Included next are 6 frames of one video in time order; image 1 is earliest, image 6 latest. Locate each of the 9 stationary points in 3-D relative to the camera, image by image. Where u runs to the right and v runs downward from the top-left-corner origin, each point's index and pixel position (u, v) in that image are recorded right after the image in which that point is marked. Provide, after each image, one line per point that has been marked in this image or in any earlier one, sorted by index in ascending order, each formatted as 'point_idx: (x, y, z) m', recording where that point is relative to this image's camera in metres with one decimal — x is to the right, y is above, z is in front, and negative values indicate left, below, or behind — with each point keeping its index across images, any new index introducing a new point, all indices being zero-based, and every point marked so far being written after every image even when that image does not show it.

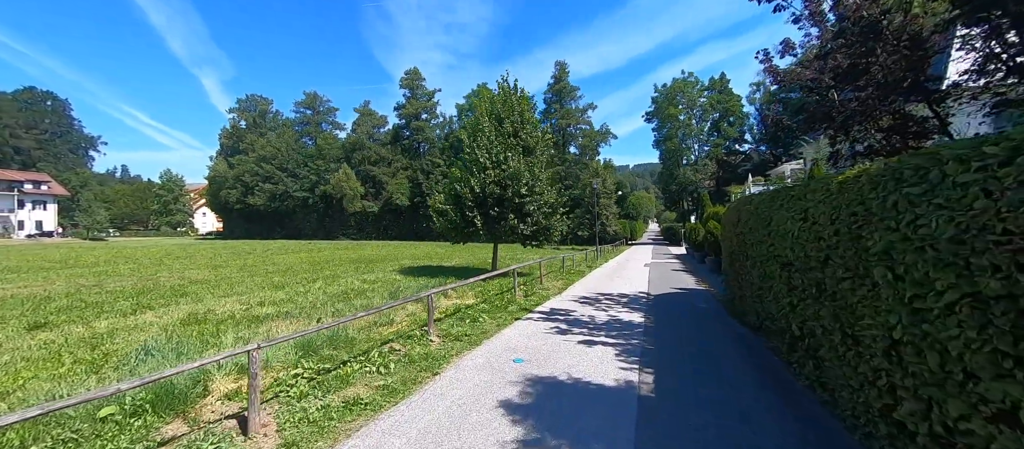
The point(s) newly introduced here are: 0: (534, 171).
0: (+0.7, +1.7, +12.9) m
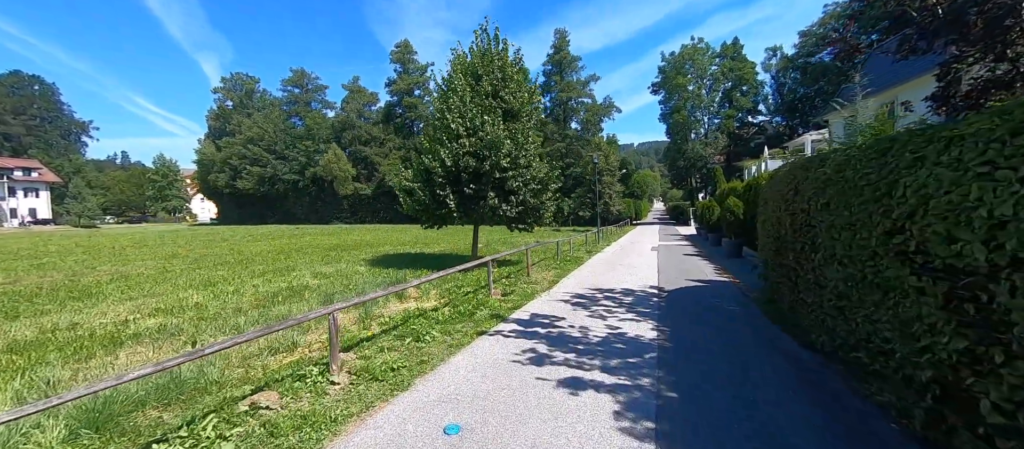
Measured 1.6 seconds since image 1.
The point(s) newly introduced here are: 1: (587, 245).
0: (+0.1, +2.3, +10.6) m
1: (+3.6, -1.0, +18.8) m
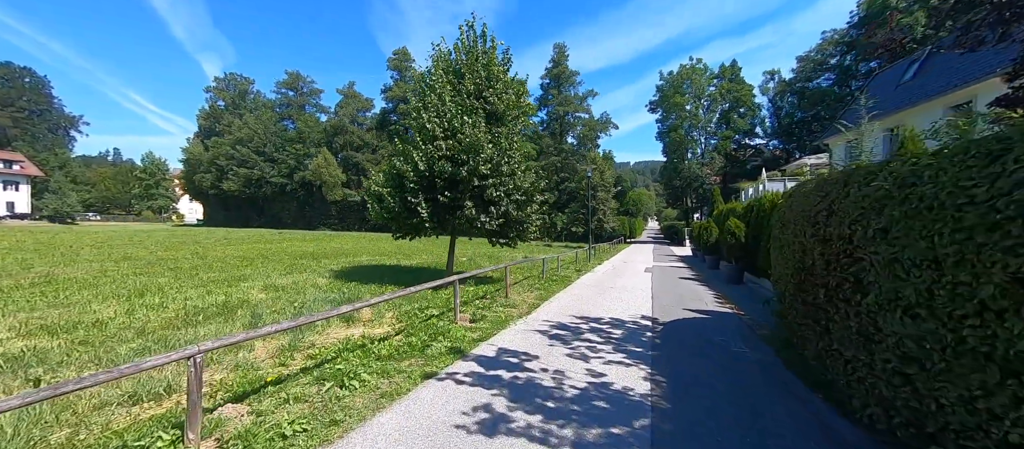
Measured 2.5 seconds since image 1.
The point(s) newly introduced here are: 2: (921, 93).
0: (-0.3, +1.9, +9.6) m
1: (+2.9, -1.8, +17.7) m
2: (+18.6, +6.0, +17.7) m
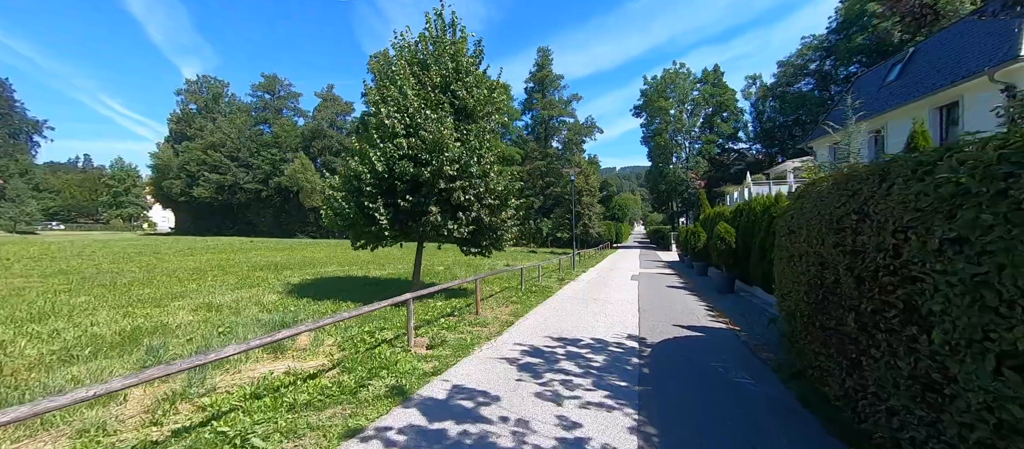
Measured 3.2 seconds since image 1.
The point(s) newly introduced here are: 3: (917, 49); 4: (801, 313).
0: (-0.9, +1.8, +8.6) m
1: (+2.1, -2.1, +16.8) m
2: (+17.6, +5.9, +17.4) m
3: (+20.0, +8.7, +19.2) m
4: (+3.2, -1.0, +4.3) m
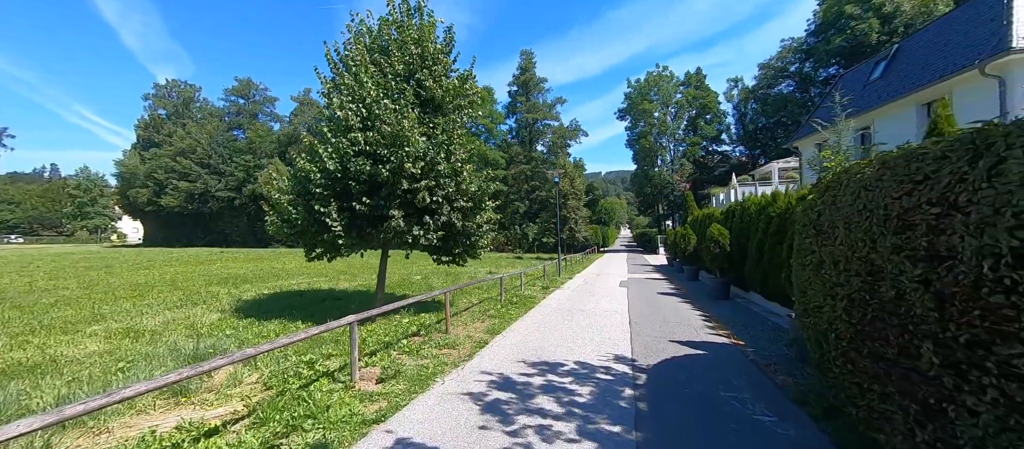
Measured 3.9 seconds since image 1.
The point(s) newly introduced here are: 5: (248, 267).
0: (-1.5, +1.7, +7.6) m
1: (+1.3, -2.2, +15.9) m
2: (+16.8, +5.9, +17.1) m
3: (+19.0, +8.7, +19.0) m
4: (+2.9, -1.0, +3.4) m
5: (-13.6, -2.2, +20.1) m
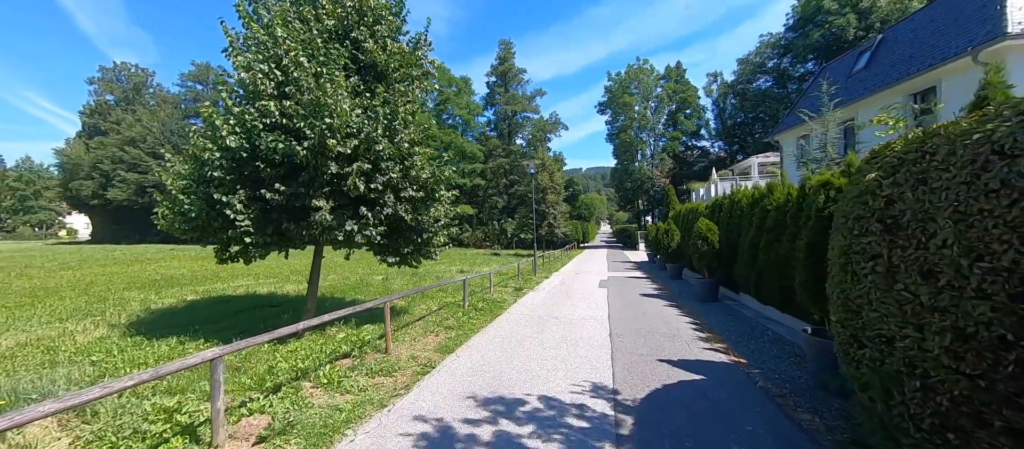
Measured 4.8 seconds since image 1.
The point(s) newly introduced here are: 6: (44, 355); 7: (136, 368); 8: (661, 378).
0: (-2.1, +1.8, +6.2) m
1: (+0.2, -2.0, +14.6) m
2: (+15.6, +6.1, +16.5) m
3: (+17.7, +9.0, +18.5) m
4: (+2.4, -0.9, +2.2) m
5: (-14.9, -2.0, +18.1) m
6: (-6.5, -1.8, +5.5) m
7: (-4.8, -1.8, +5.2) m
8: (+1.8, -1.9, +4.8) m
